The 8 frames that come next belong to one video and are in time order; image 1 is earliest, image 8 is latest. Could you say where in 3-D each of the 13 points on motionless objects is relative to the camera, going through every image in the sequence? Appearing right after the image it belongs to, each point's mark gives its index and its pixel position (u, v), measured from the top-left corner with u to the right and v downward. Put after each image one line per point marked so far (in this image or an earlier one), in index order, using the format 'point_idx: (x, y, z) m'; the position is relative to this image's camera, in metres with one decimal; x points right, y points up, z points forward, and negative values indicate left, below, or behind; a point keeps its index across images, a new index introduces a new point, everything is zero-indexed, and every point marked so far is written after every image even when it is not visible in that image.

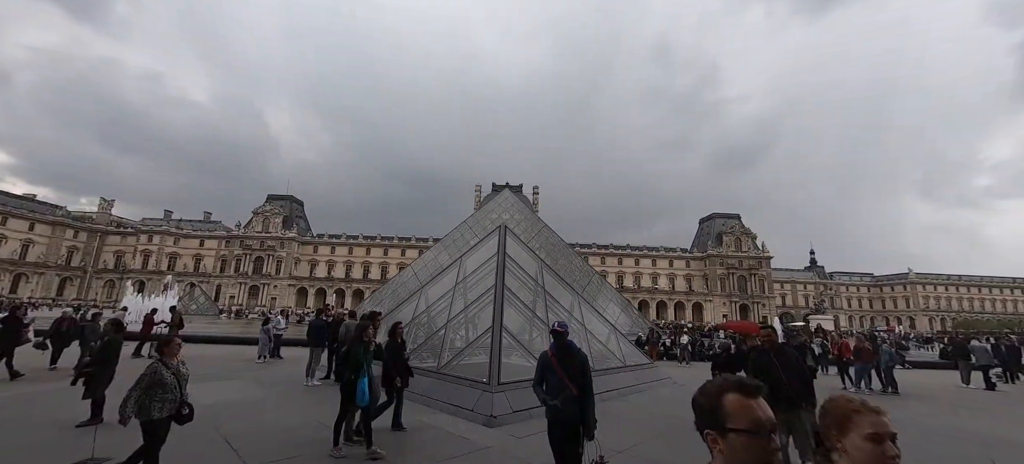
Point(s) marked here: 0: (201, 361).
0: (-8.7, -3.7, +11.0) m
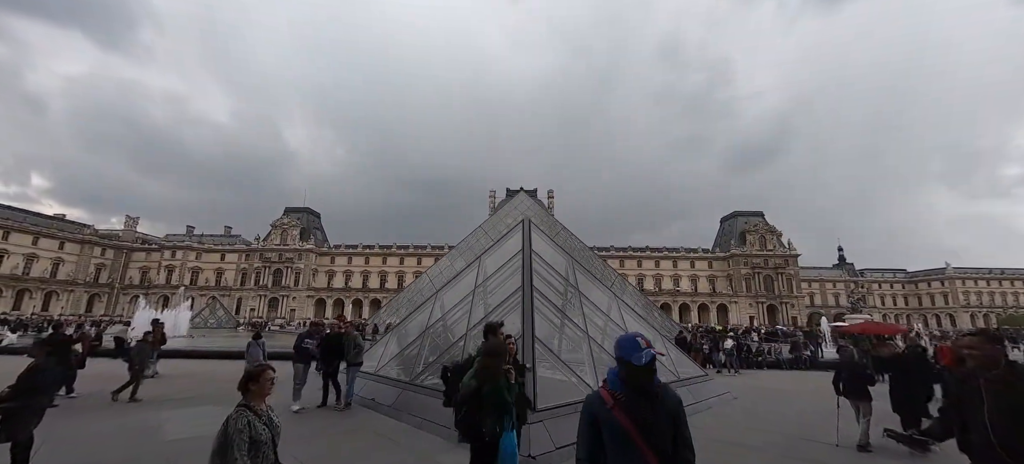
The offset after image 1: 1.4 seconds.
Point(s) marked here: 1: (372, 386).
0: (-8.0, -3.8, +10.0) m
1: (-3.0, -3.3, +8.4) m
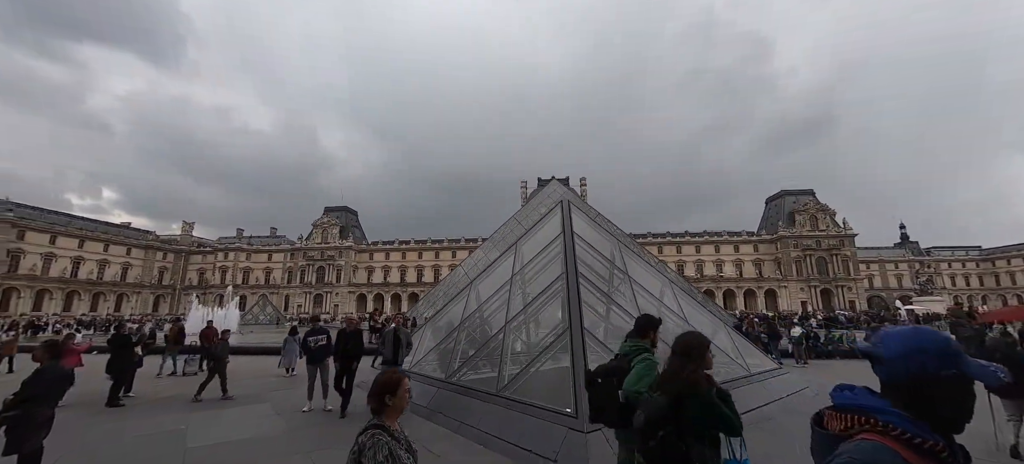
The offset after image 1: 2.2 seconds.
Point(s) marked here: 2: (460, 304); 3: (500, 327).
0: (-6.9, -3.7, +10.0) m
1: (-2.1, -3.0, +8.0) m
2: (-1.3, -1.8, +10.0) m
3: (-0.2, -1.8, +7.6) m
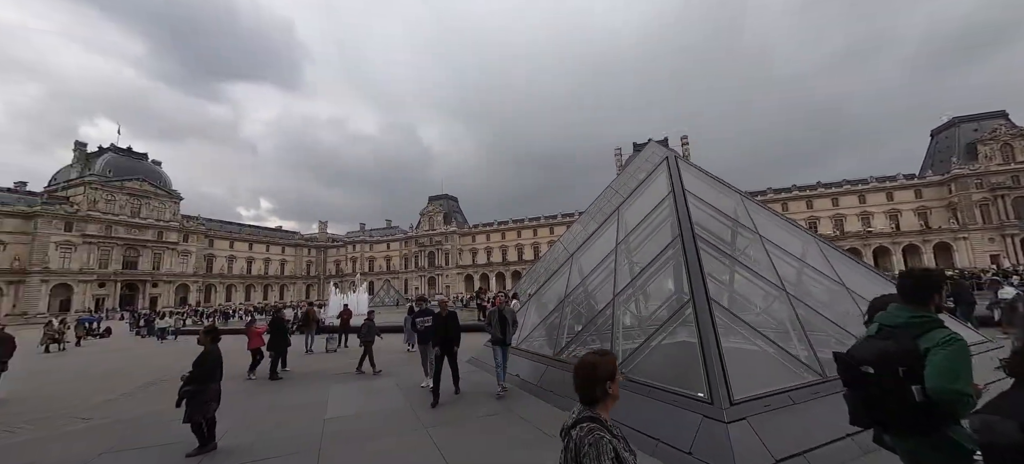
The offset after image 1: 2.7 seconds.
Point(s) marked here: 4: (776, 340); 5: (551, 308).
0: (-4.1, -3.5, +11.1) m
1: (+0.1, -2.5, +8.0) m
2: (+1.2, -1.1, +9.6) m
3: (+1.7, -1.2, +7.1) m
4: (+3.3, -1.4, +5.0) m
5: (+0.9, -1.7, +9.0) m
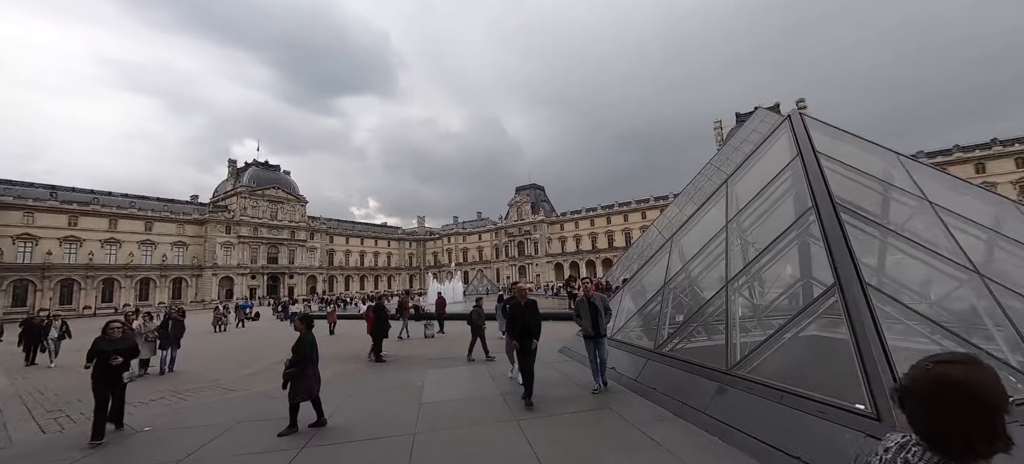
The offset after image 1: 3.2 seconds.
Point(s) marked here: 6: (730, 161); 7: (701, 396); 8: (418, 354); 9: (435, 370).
0: (-1.5, -3.2, +11.5) m
1: (+1.9, -2.2, +7.4) m
2: (+3.3, -0.7, +8.8) m
3: (+3.2, -0.9, +6.2) m
4: (+4.3, -1.0, +3.8) m
5: (+2.8, -1.3, +8.2) m
6: (+10.5, +3.5, +19.2) m
7: (+2.1, -1.9, +4.5) m
8: (-2.4, -3.1, +10.0) m
9: (-1.5, -2.7, +7.8) m
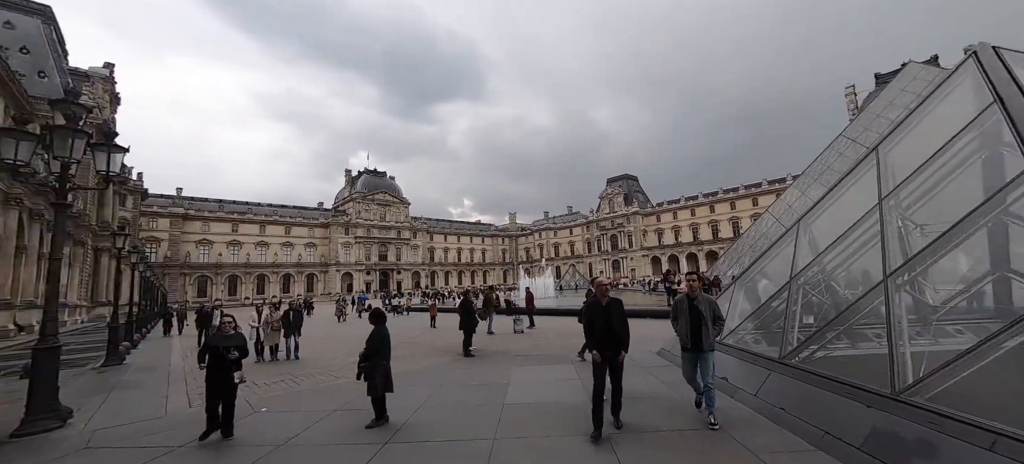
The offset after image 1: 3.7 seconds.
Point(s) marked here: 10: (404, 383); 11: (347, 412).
0: (+1.1, -3.0, +11.1) m
1: (+3.4, -2.0, +6.4) m
2: (+5.0, -0.4, +7.4) m
3: (+4.3, -0.6, +4.9) m
4: (+4.9, -0.8, +2.3) m
5: (+4.5, -1.1, +7.0) m
6: (+14.3, +4.1, +15.9) m
7: (+3.0, -1.7, +3.5) m
8: (-0.1, -2.9, +9.9) m
9: (+0.2, -2.6, +7.5) m
10: (-1.9, -2.6, +6.8) m
11: (-2.1, -2.3, +5.2) m
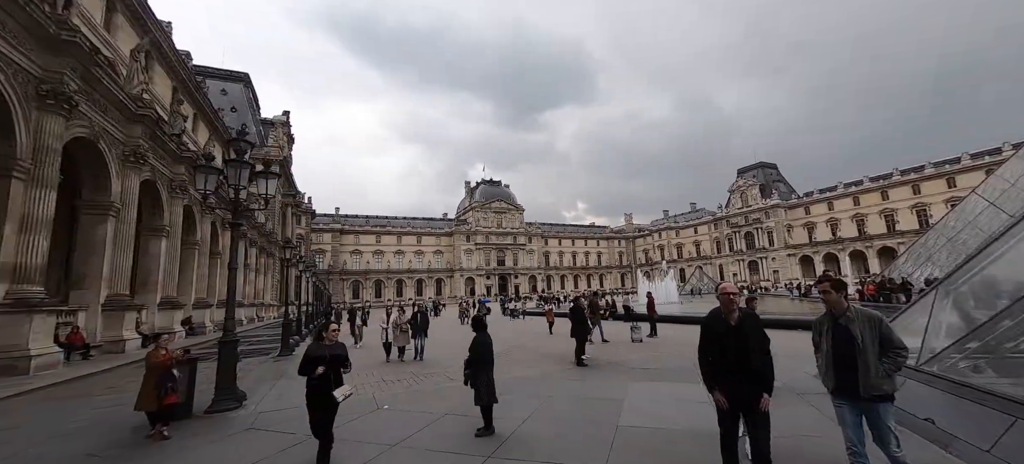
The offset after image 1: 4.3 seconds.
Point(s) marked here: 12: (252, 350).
0: (+4.1, -3.0, +9.9) m
1: (+4.9, -1.9, +4.8) m
2: (+6.7, -0.2, +5.4) m
3: (+5.4, -0.4, +3.1) m
4: (+5.2, -0.6, +0.5) m
5: (+6.1, -0.9, +5.1) m
6: (+17.9, +4.6, +10.9) m
7: (+3.7, -1.5, +2.1) m
8: (+2.6, -2.9, +9.2) m
9: (+2.2, -2.6, +6.8) m
10: (0.0, -2.7, +6.7) m
11: (-0.7, -2.4, +5.2) m
12: (-9.1, -4.1, +13.8) m
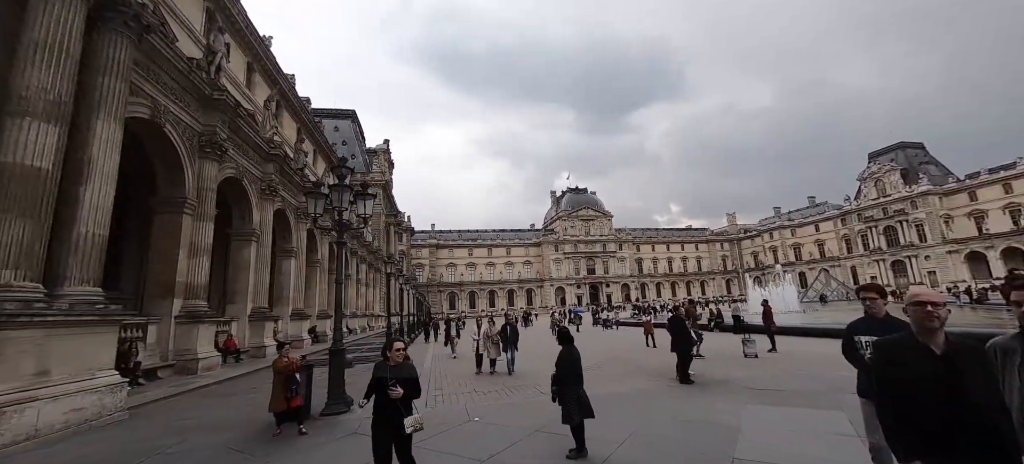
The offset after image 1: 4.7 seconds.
0: (+6.2, -2.9, +8.5) m
1: (+5.8, -1.7, +3.4) m
2: (+7.6, 0.0, +3.6) m
3: (+5.8, -0.2, +1.7) m
4: (+5.1, -0.3, -0.9) m
5: (+7.0, -0.7, +3.4) m
6: (+19.5, +5.3, +6.7) m
7: (+4.0, -1.4, +1.0) m
8: (+4.5, -3.0, +8.1) m
9: (+3.6, -2.5, +5.9) m
10: (+1.5, -2.7, +6.3) m
11: (+0.5, -2.5, +5.0) m
12: (-5.7, -4.8, +15.1) m
